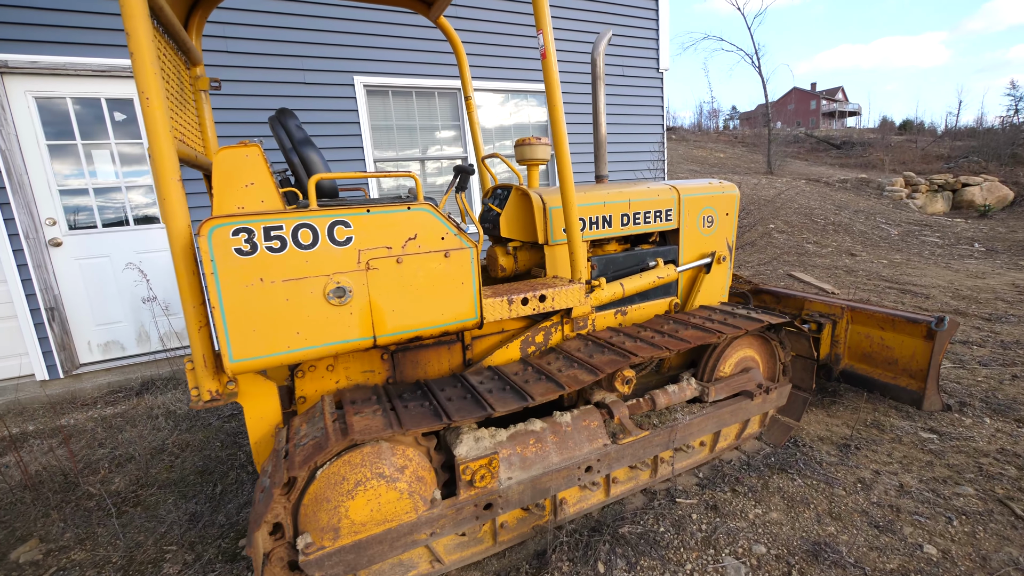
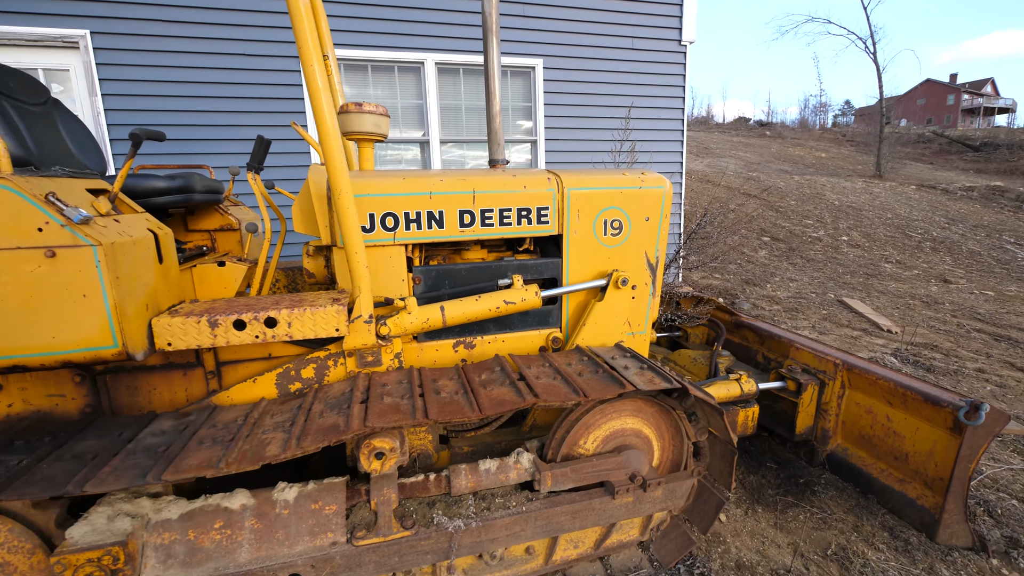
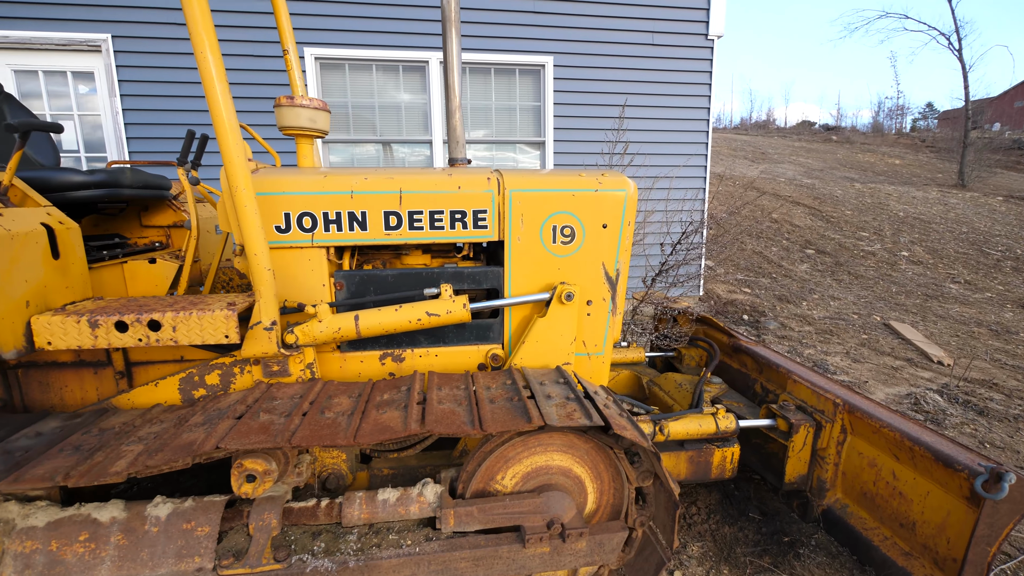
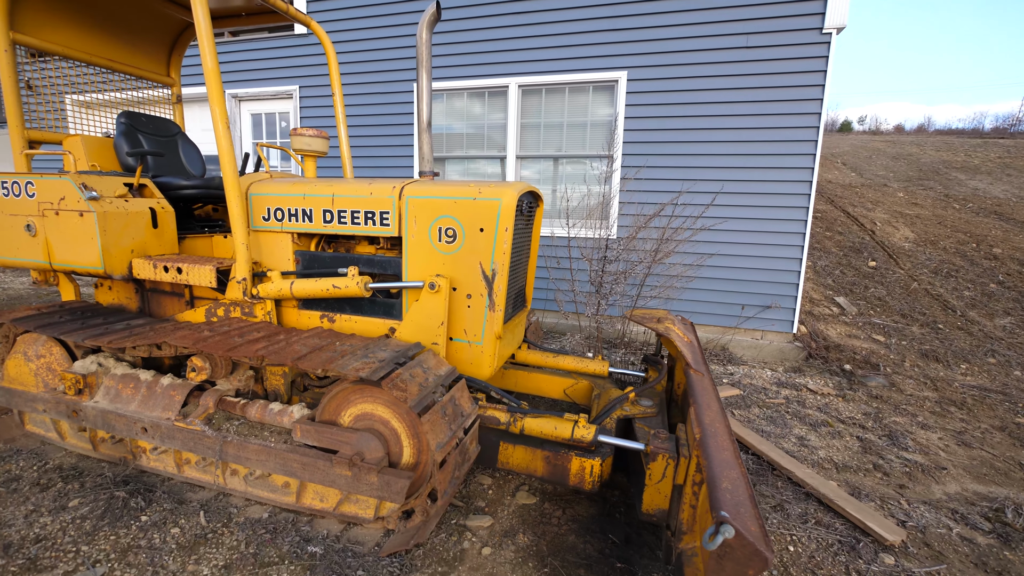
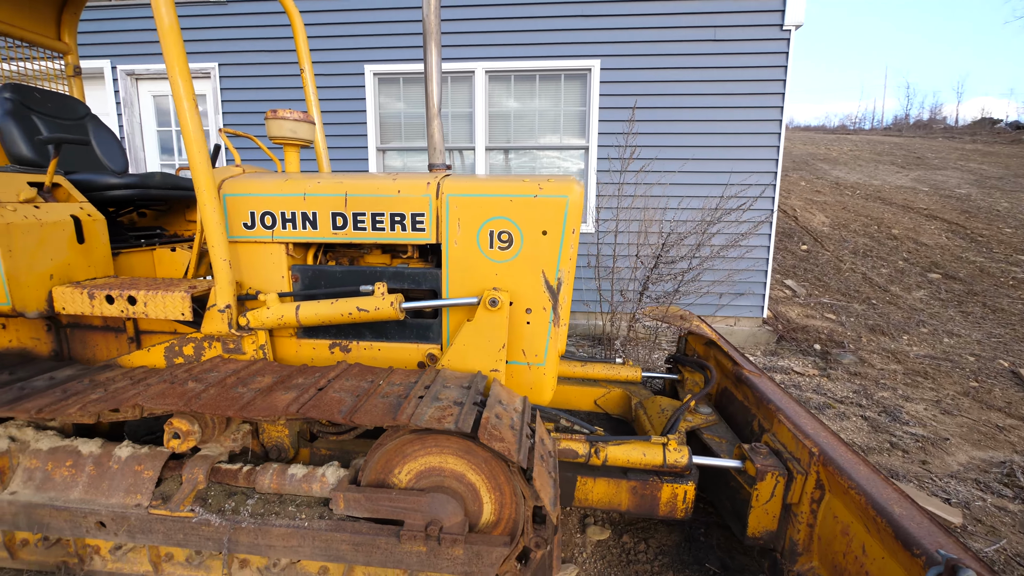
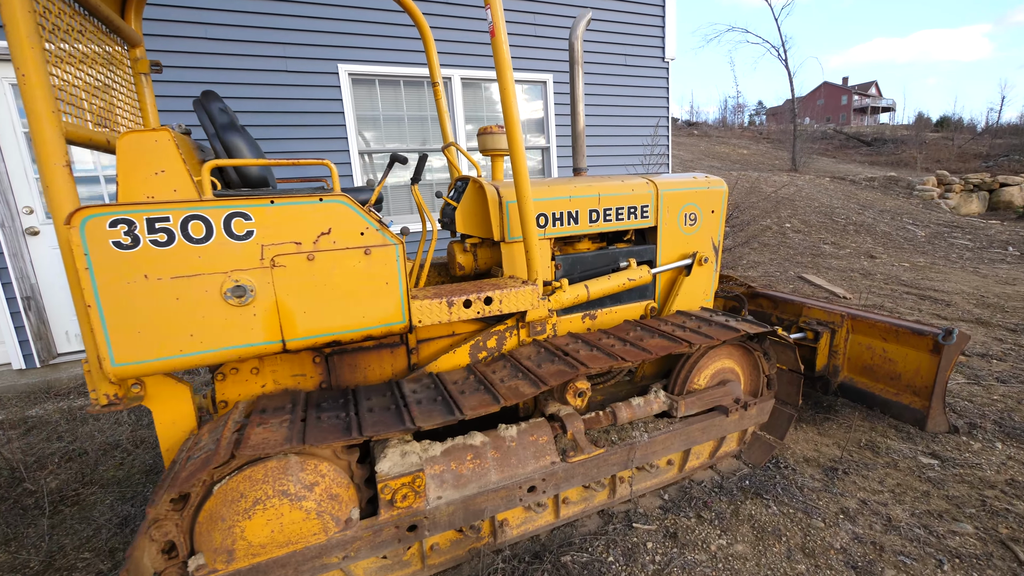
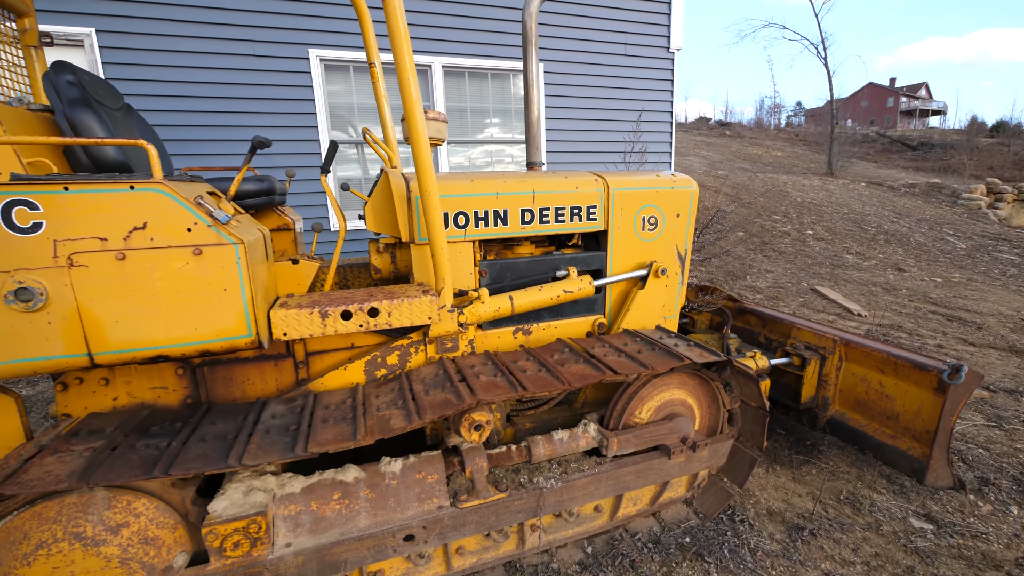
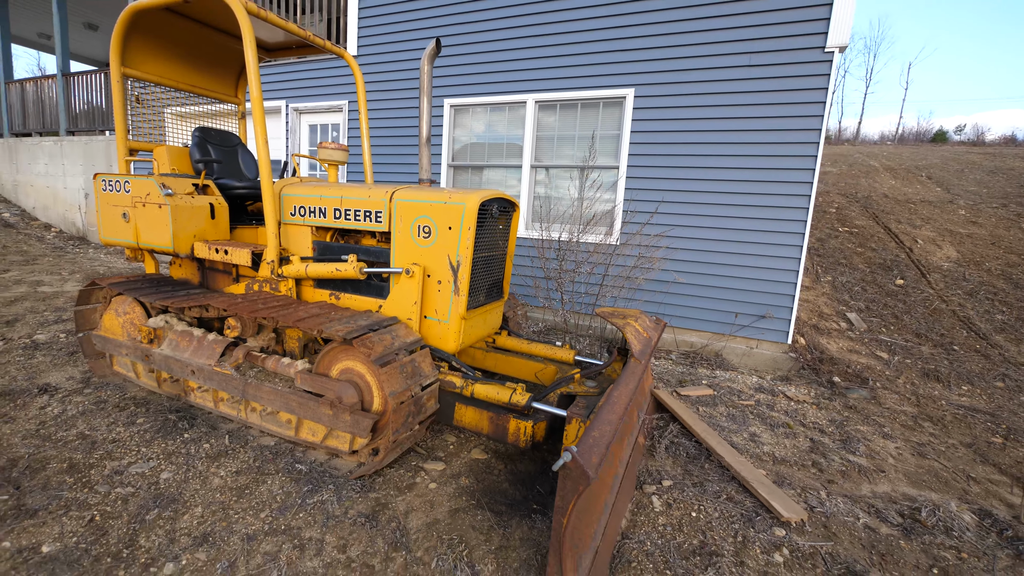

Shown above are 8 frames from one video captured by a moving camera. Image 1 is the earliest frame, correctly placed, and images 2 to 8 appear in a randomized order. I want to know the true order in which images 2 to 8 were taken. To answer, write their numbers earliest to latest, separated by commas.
6, 7, 2, 3, 5, 4, 8
